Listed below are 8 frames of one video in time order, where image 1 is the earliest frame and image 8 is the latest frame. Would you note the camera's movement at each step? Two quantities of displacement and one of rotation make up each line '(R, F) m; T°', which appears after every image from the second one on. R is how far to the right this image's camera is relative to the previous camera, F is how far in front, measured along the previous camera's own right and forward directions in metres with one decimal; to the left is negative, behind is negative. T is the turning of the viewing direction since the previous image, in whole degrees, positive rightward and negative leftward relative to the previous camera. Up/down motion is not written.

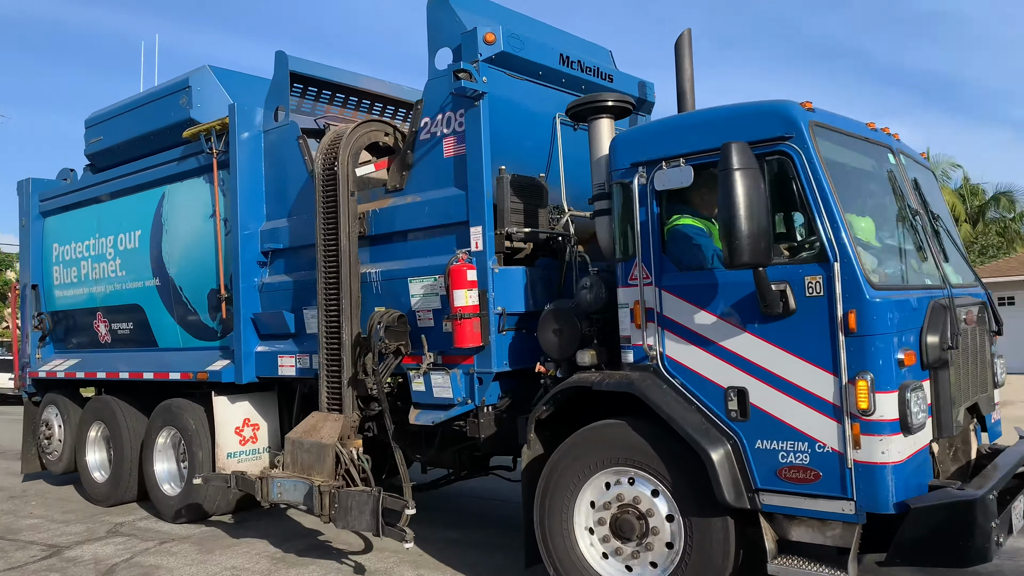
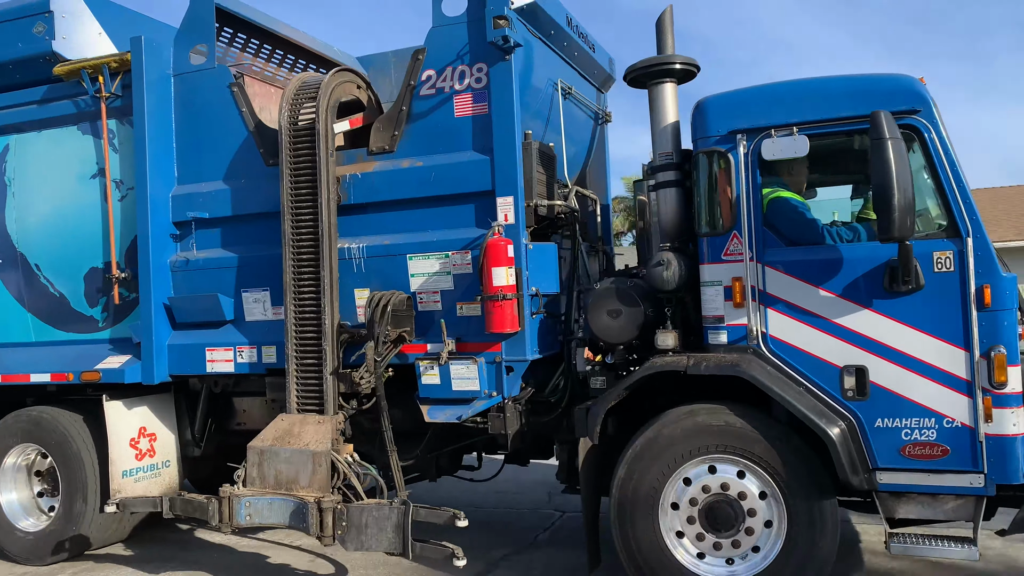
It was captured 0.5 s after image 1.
(-1.4, +0.7) m; +19°
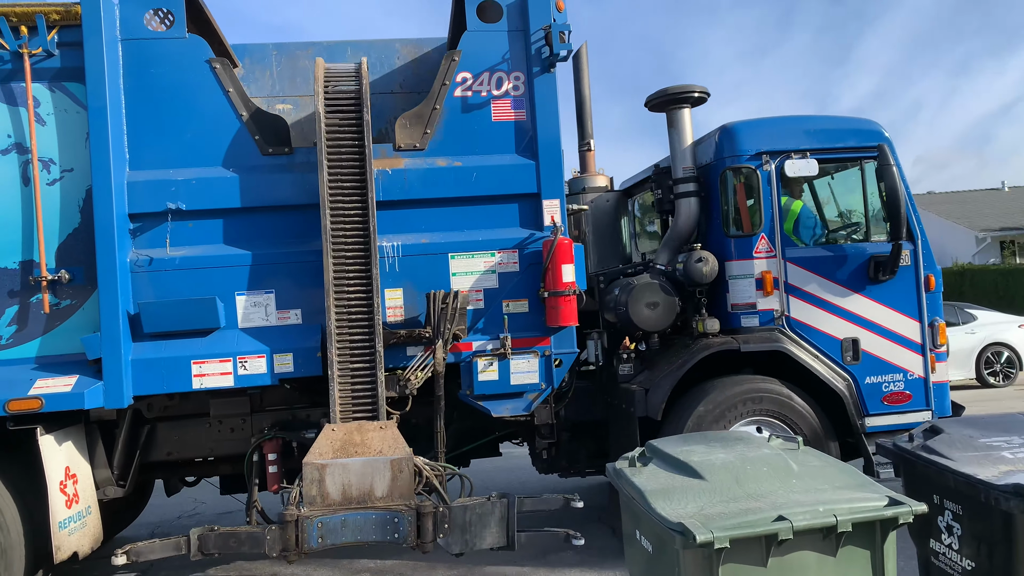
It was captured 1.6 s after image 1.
(-2.2, +0.4) m; +29°
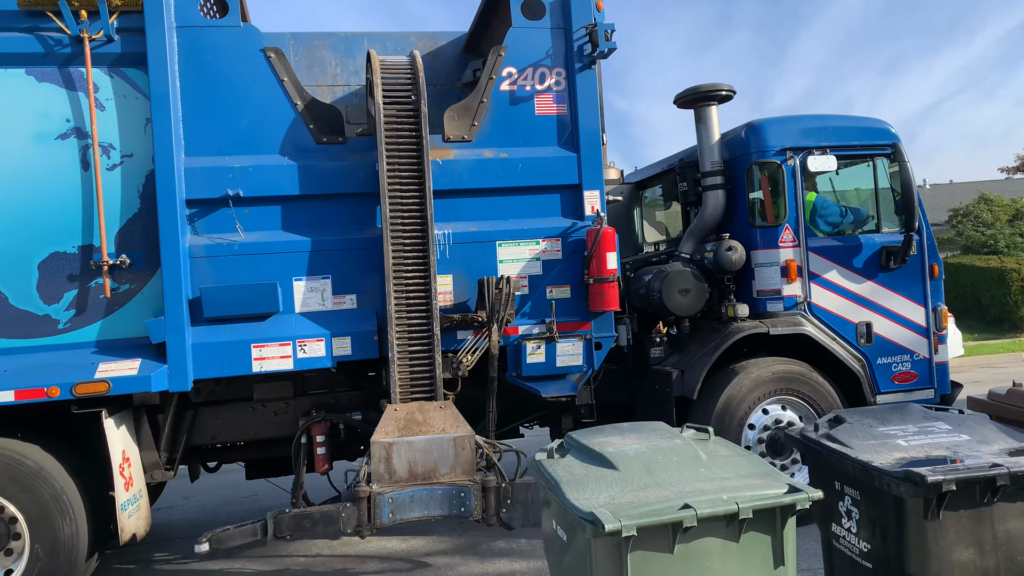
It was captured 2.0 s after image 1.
(-0.6, -0.2) m; +5°
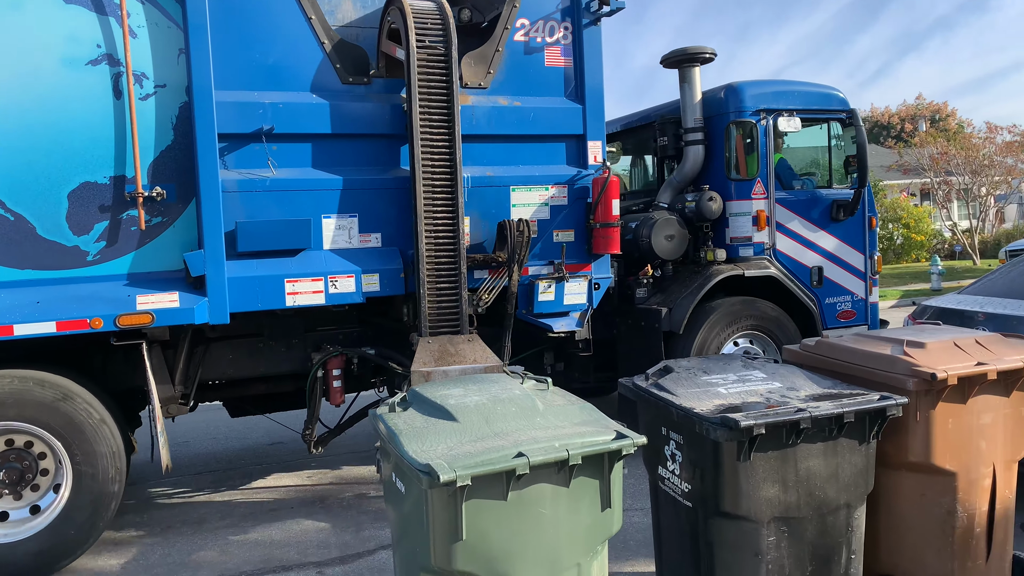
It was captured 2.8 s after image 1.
(-0.9, -0.2) m; +11°
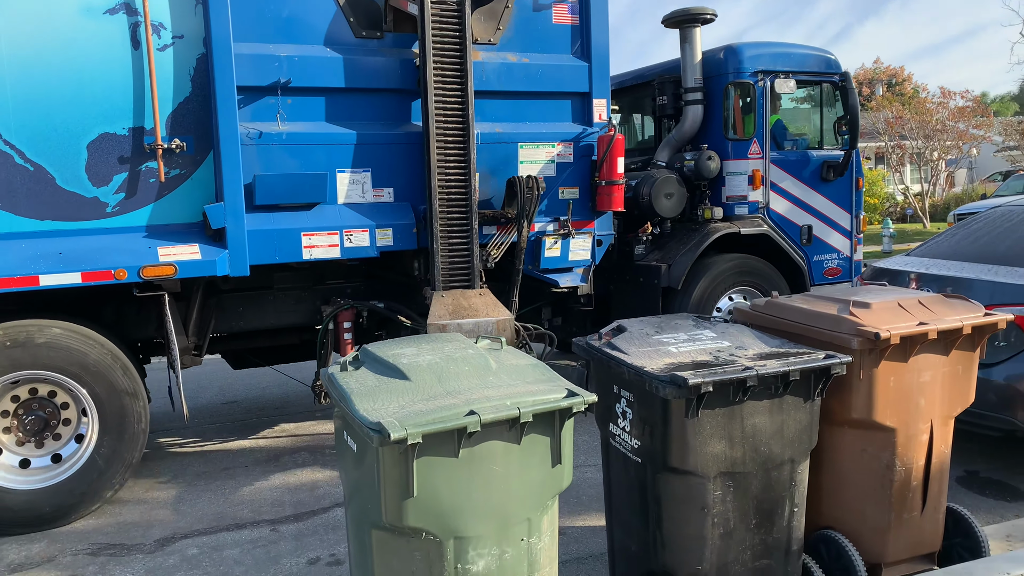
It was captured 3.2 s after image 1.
(-0.3, -0.1) m; +3°
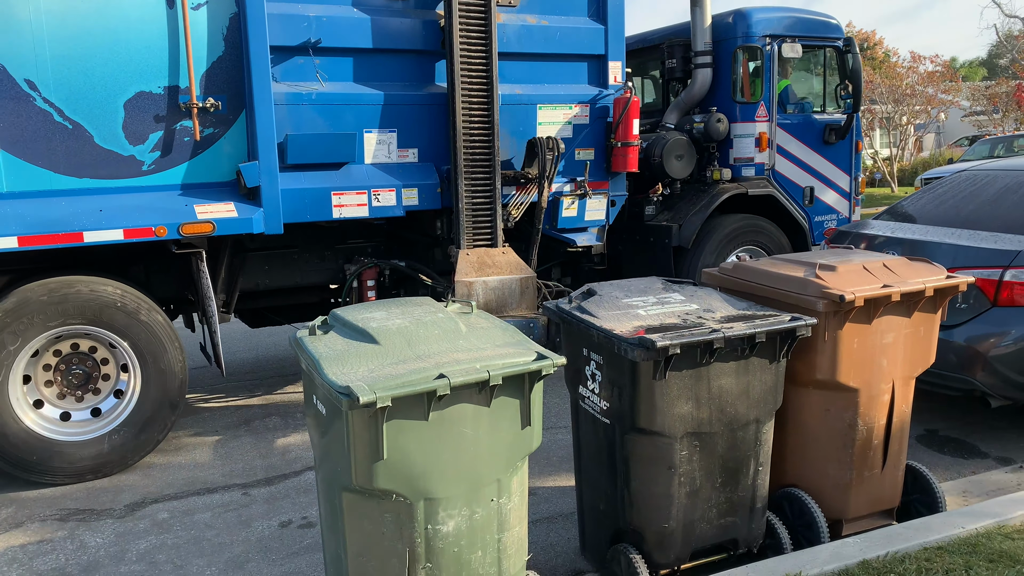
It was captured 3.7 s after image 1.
(-0.3, -0.1) m; +2°
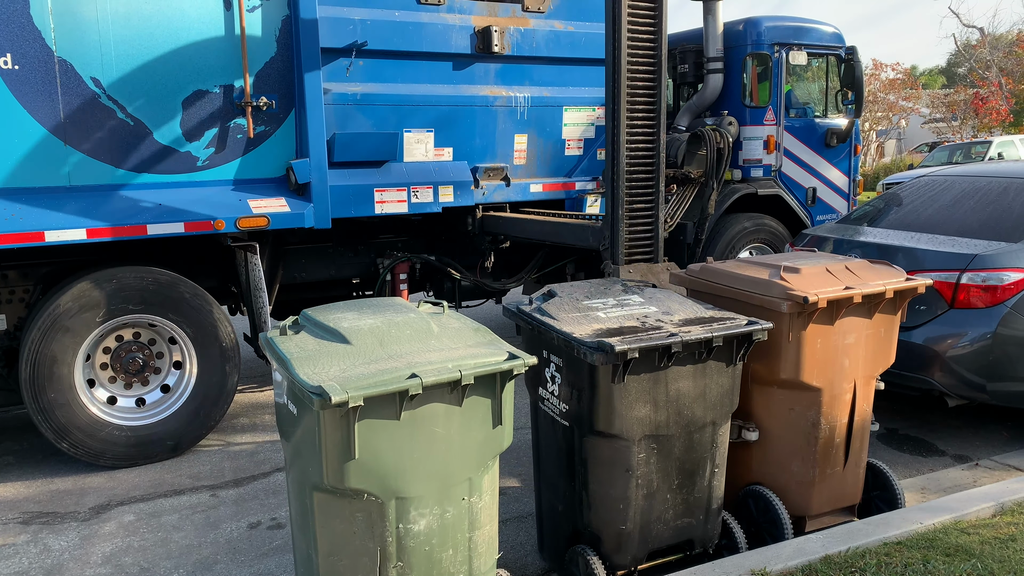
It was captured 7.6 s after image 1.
(-0.3, -0.2) m; +2°
